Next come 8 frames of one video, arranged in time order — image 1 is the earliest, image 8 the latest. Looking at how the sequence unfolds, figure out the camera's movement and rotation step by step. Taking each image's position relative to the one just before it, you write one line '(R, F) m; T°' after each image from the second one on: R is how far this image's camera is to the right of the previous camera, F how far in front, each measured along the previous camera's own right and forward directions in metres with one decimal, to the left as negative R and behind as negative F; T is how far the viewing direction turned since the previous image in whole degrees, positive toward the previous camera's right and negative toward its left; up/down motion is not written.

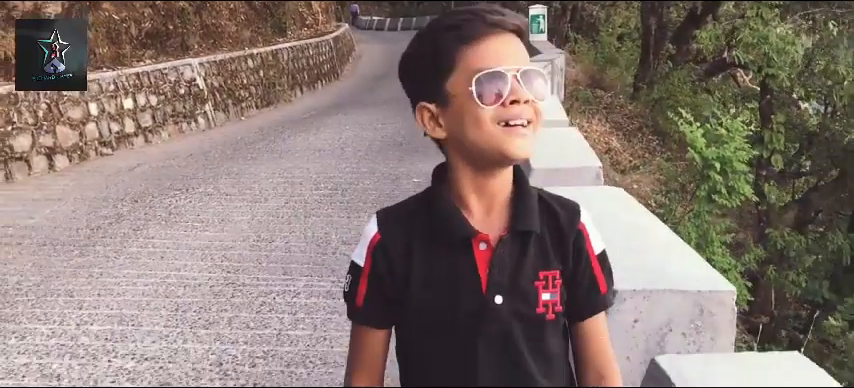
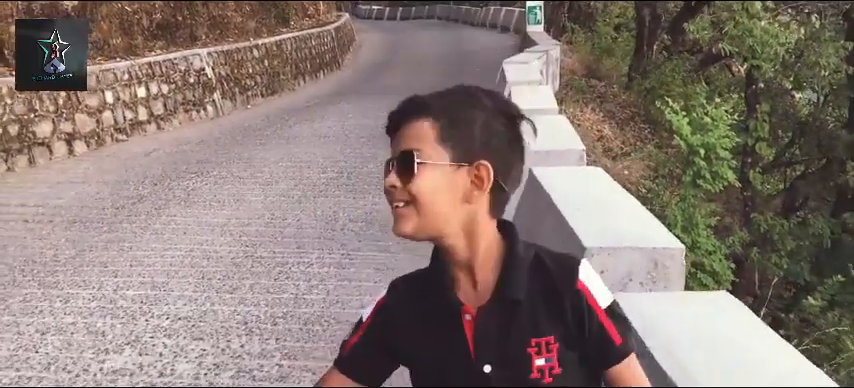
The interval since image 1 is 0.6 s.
(0.0, -0.5) m; 0°
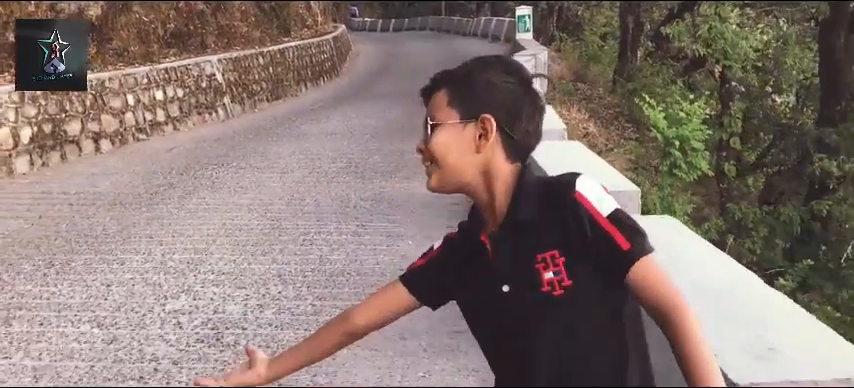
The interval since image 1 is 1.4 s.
(-0.1, -0.8) m; 0°
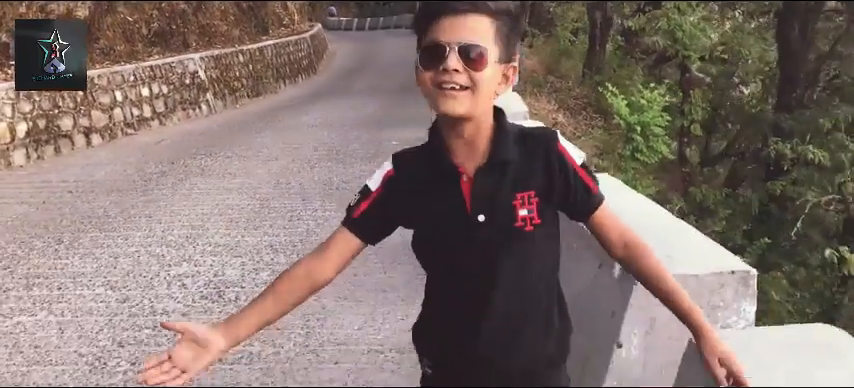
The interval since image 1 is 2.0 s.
(0.0, -0.5) m; +1°
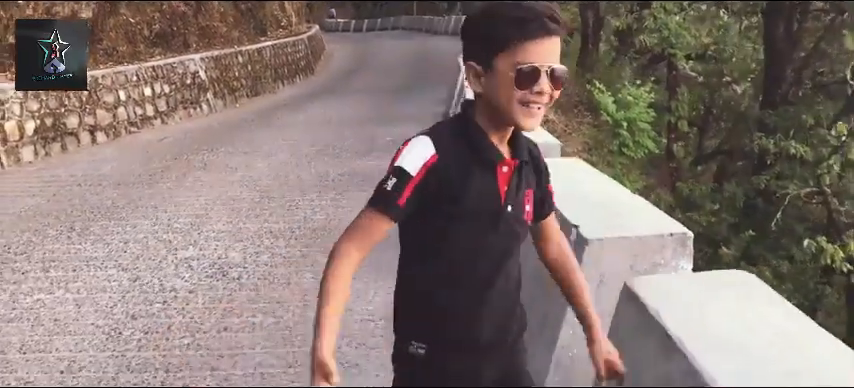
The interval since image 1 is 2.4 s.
(+0.1, -0.3) m; 0°
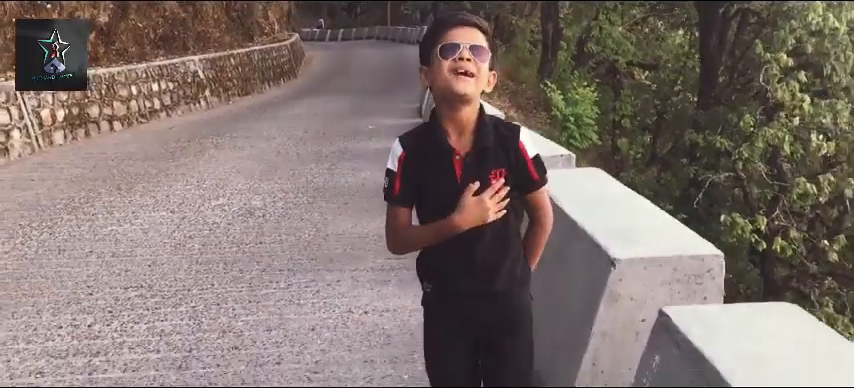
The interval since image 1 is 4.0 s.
(0.0, -1.6) m; +2°
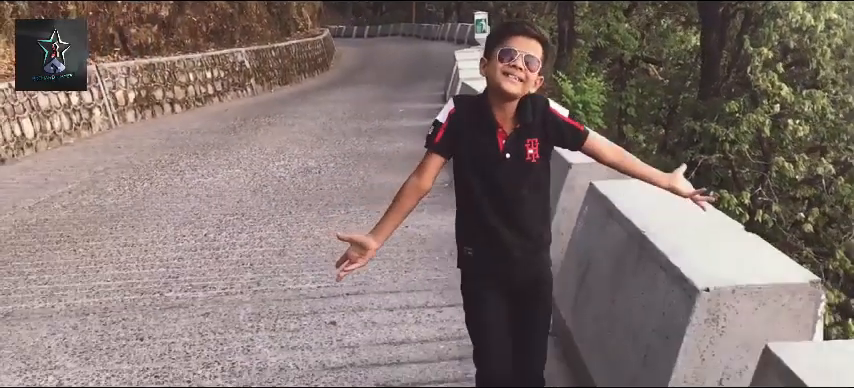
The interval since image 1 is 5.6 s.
(0.0, -1.5) m; -1°
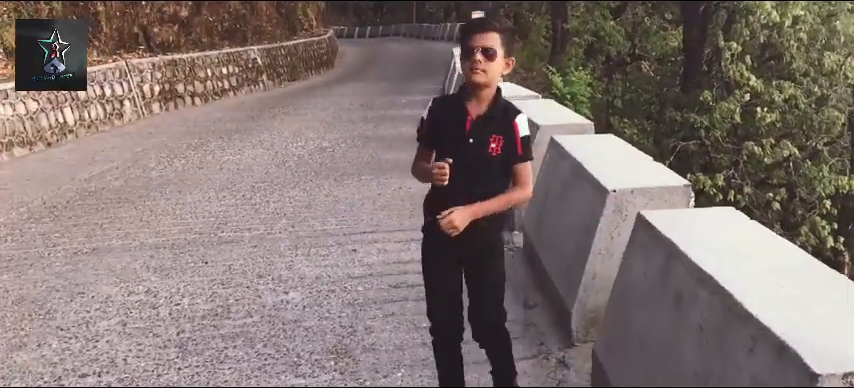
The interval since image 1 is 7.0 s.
(0.0, -1.1) m; 0°
